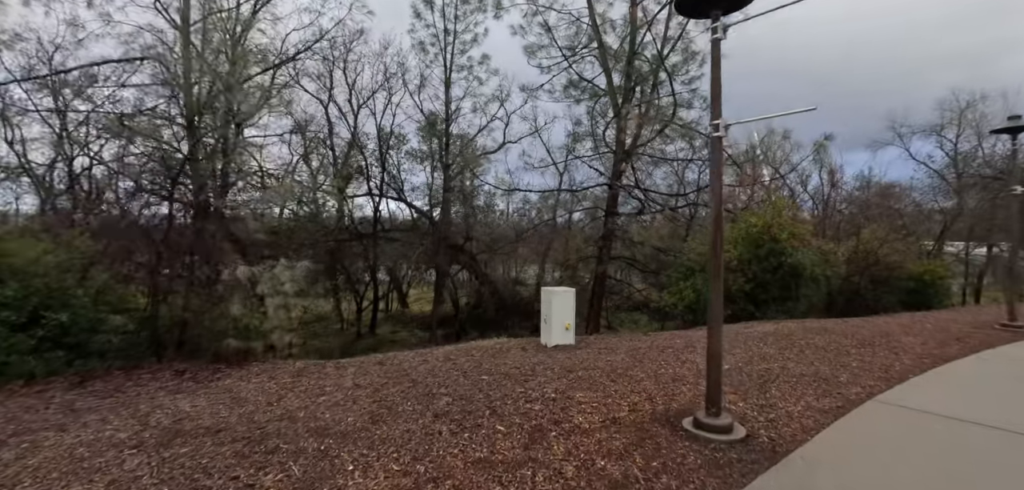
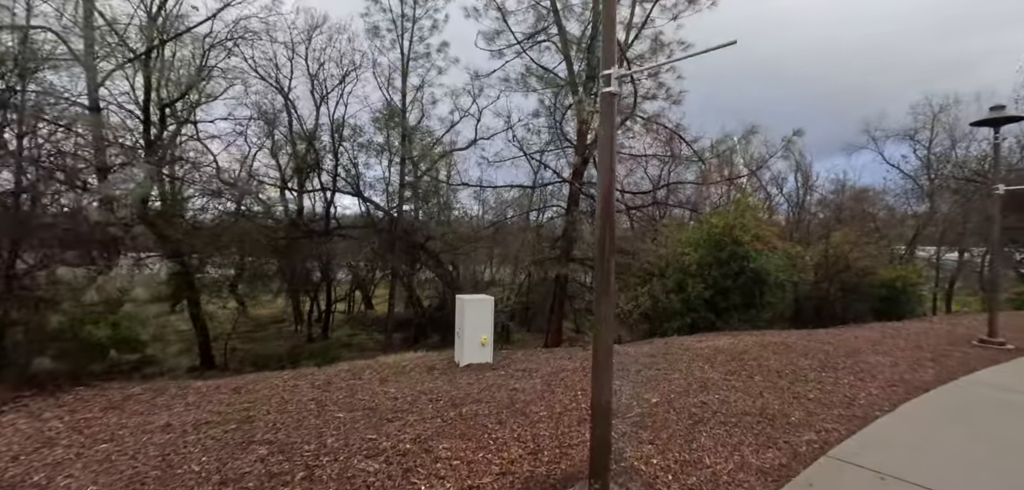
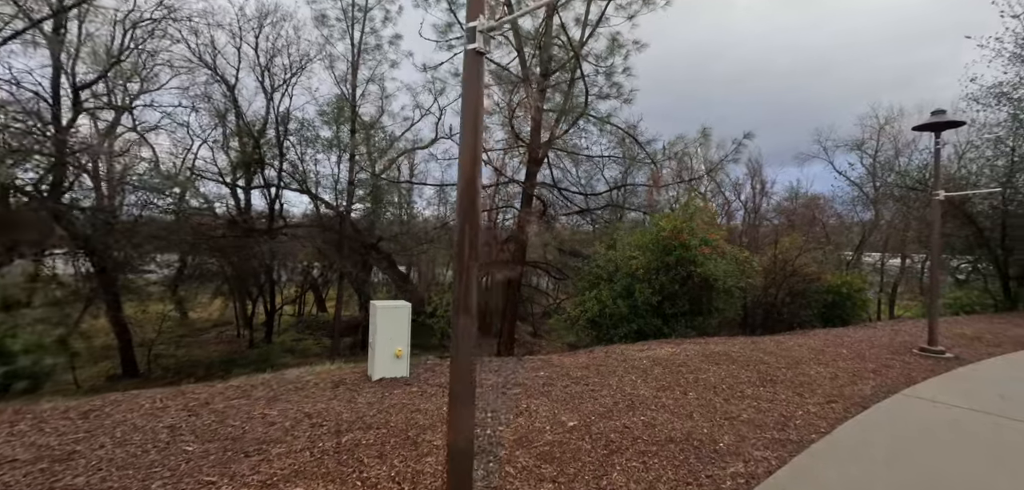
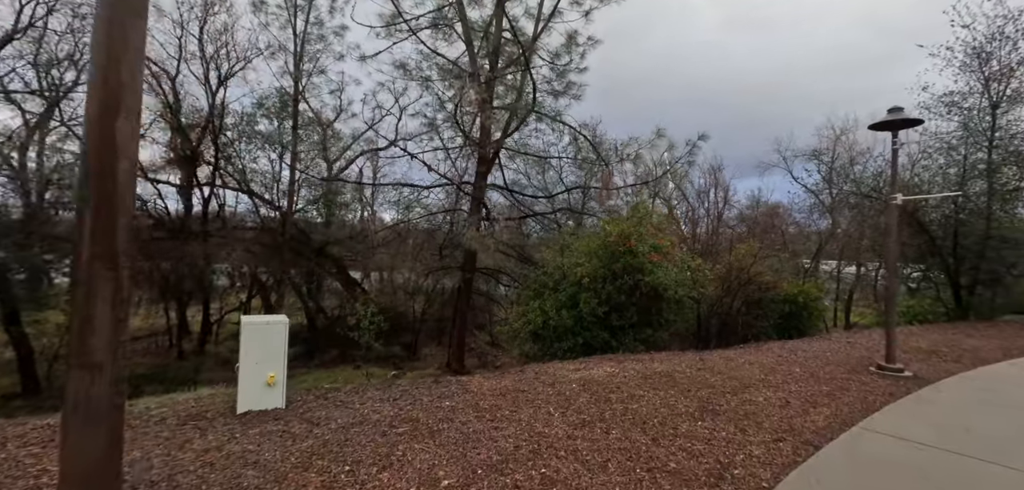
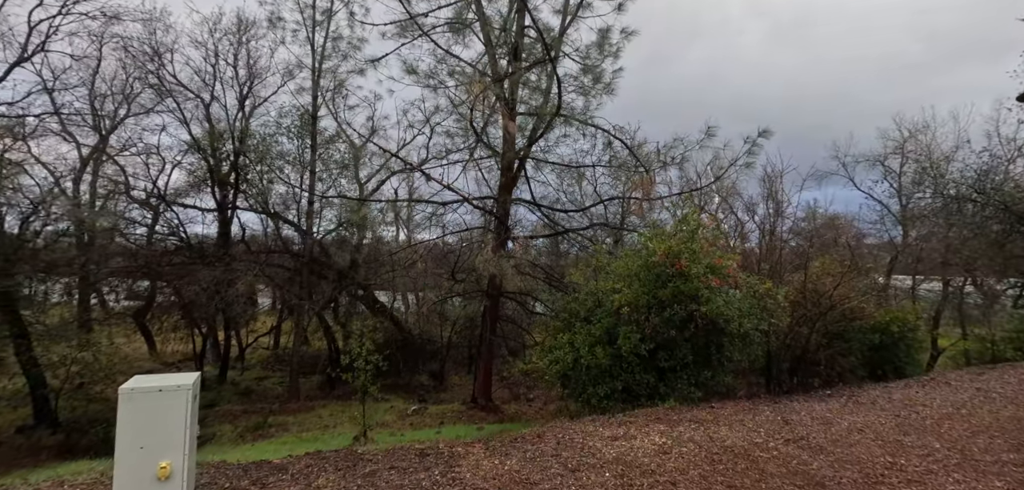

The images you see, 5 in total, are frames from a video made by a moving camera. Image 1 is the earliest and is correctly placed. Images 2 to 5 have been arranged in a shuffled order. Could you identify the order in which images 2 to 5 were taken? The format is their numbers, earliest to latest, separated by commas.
2, 3, 4, 5
